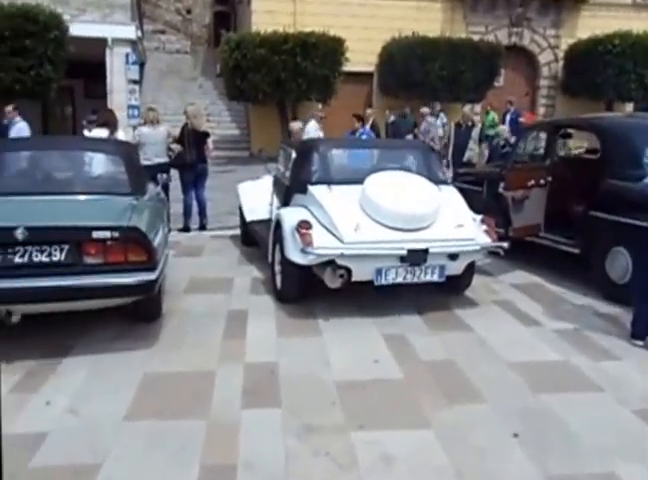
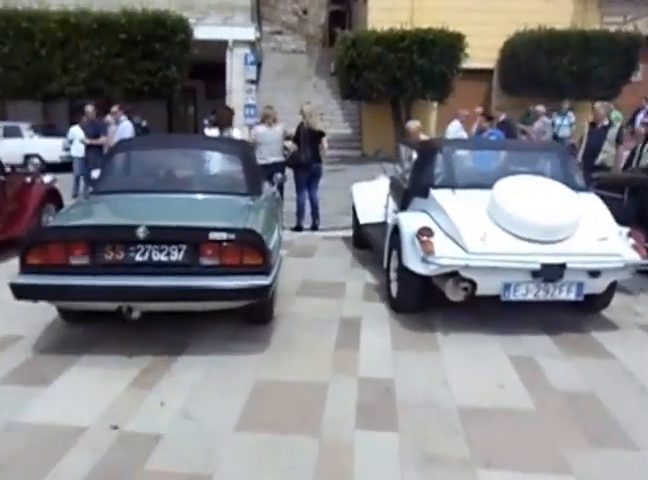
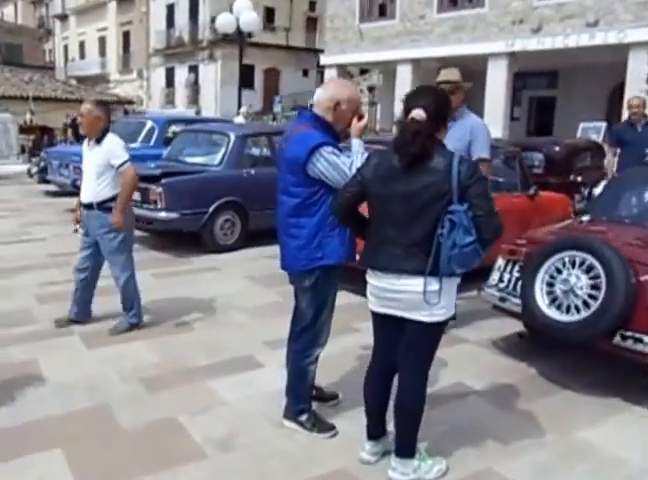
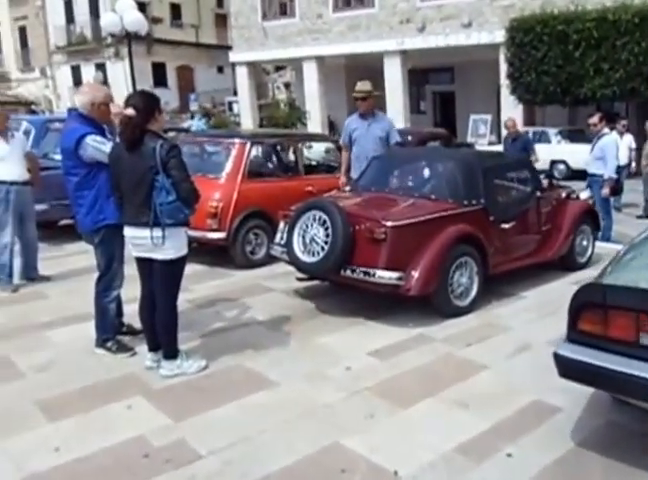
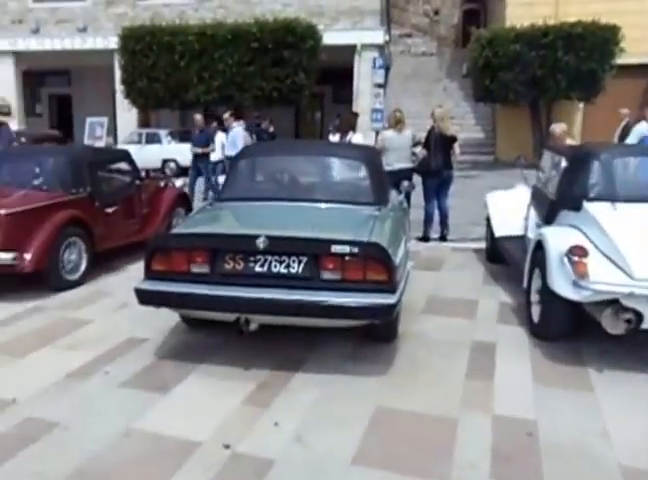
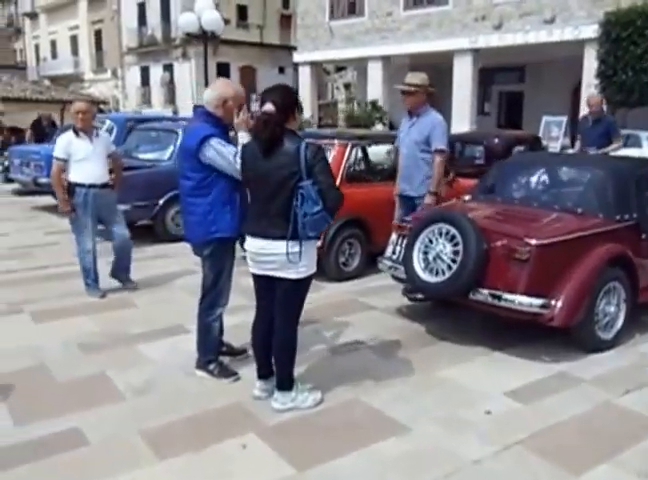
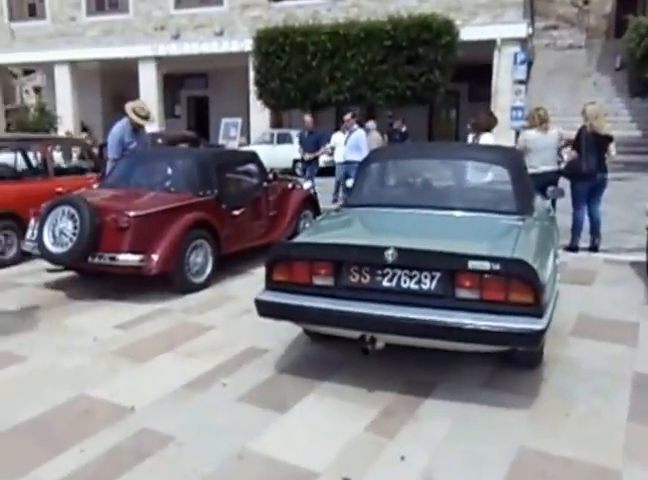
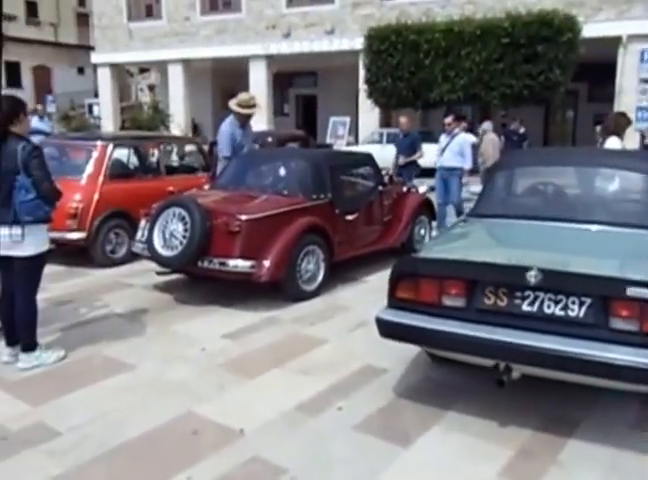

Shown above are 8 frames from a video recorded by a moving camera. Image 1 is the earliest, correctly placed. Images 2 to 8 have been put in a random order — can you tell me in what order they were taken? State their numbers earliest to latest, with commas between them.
2, 5, 7, 8, 4, 6, 3
